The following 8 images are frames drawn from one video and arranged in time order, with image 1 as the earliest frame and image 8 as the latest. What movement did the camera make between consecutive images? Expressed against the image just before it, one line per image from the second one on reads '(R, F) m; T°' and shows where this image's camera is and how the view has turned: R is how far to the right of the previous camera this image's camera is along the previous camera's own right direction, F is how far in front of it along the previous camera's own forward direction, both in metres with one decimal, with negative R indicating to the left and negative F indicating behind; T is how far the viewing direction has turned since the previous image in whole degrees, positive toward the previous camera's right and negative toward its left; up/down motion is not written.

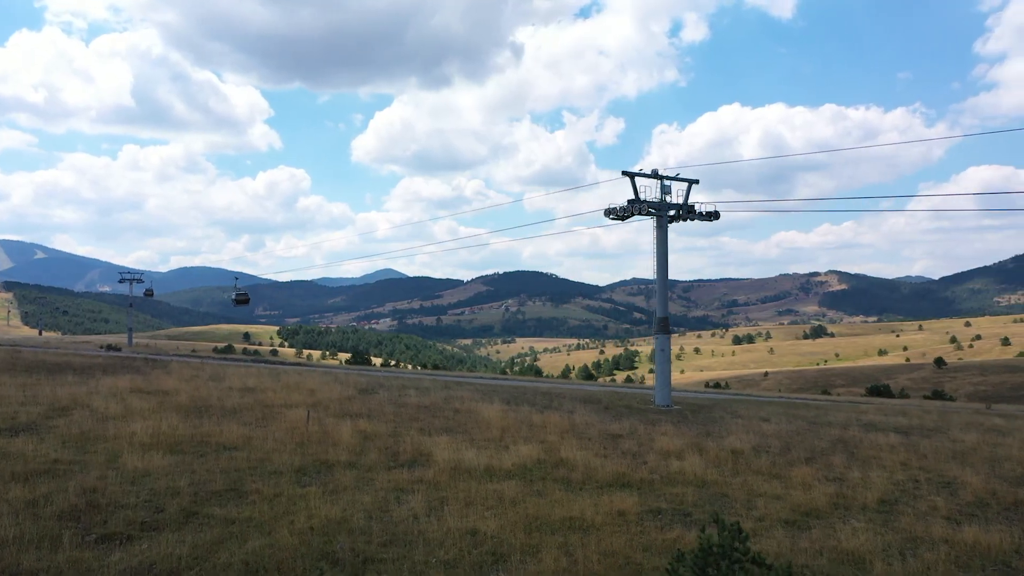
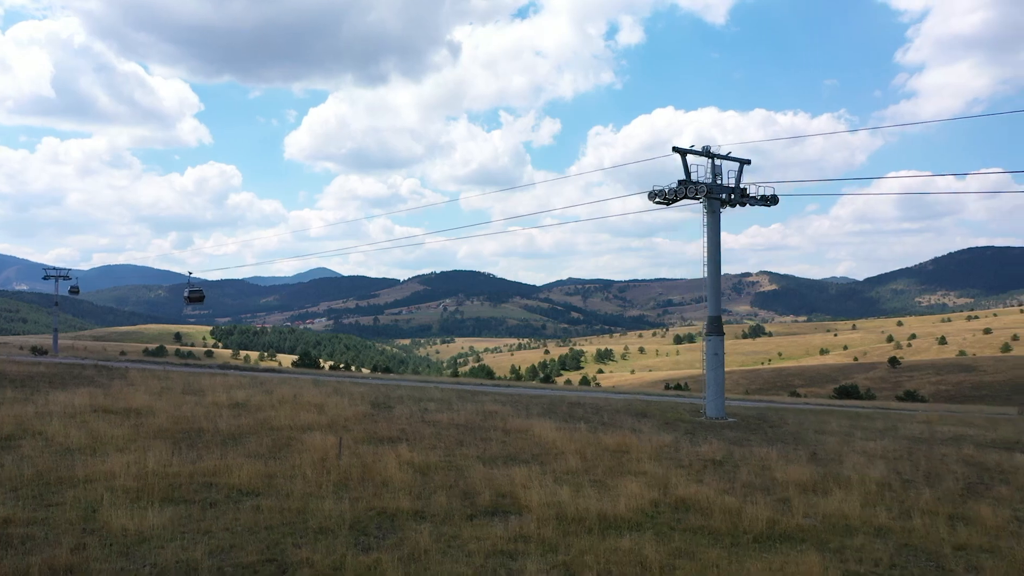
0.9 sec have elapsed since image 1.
(-4.1, +6.2) m; +4°
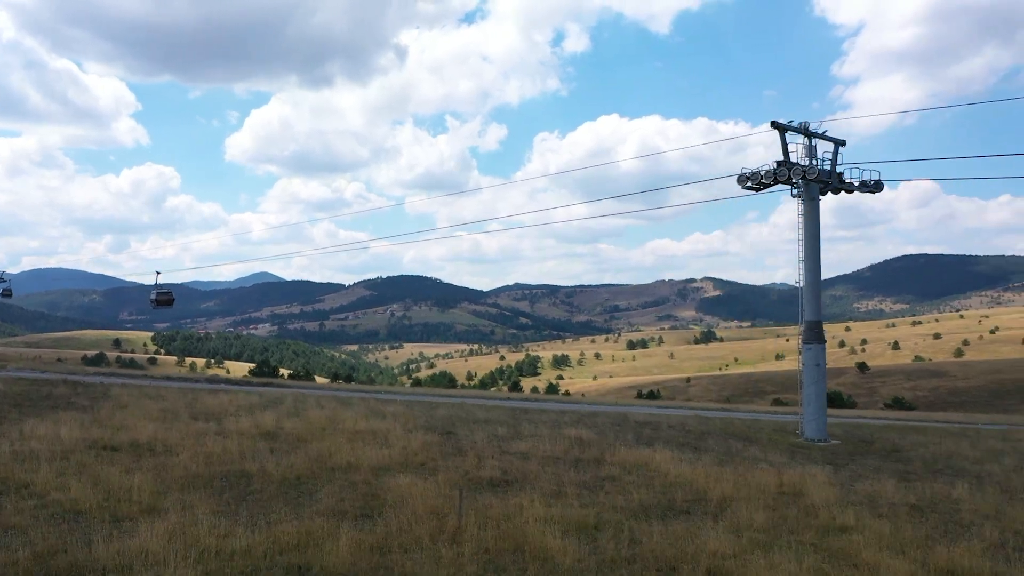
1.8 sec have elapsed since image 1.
(-4.5, +5.9) m; +4°
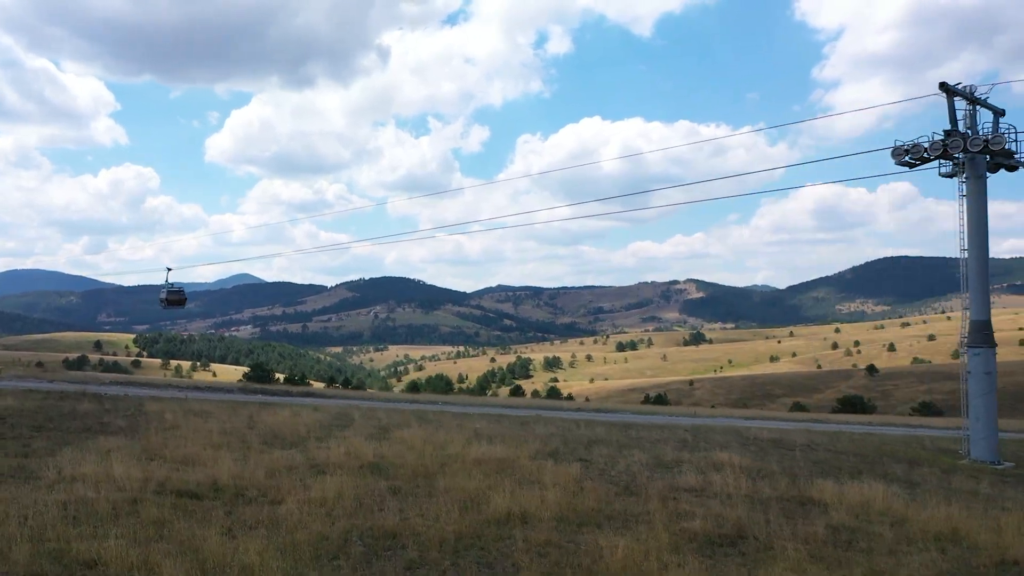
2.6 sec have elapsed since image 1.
(-4.1, +5.1) m; +1°
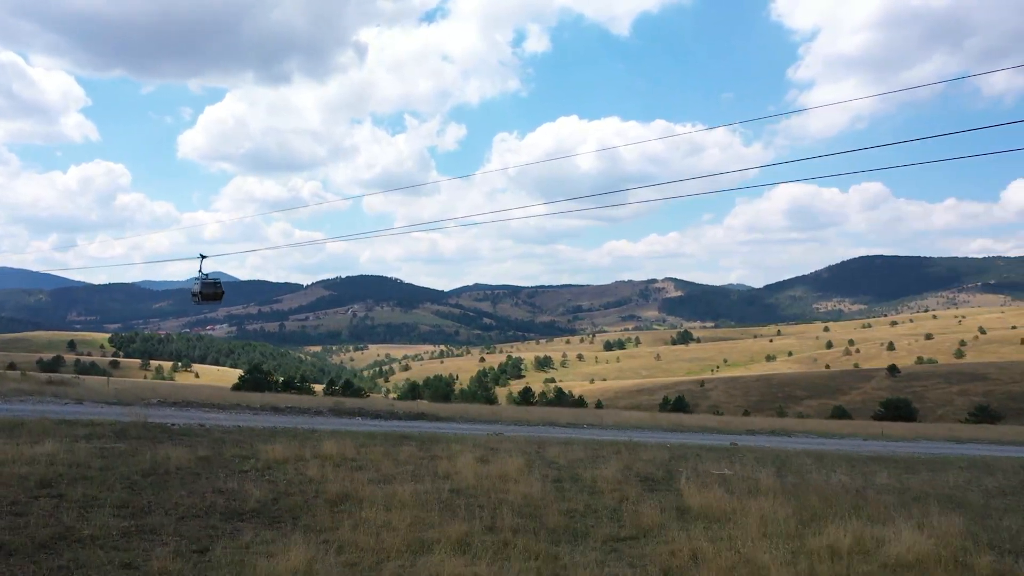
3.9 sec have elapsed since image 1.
(-6.5, +8.6) m; +2°
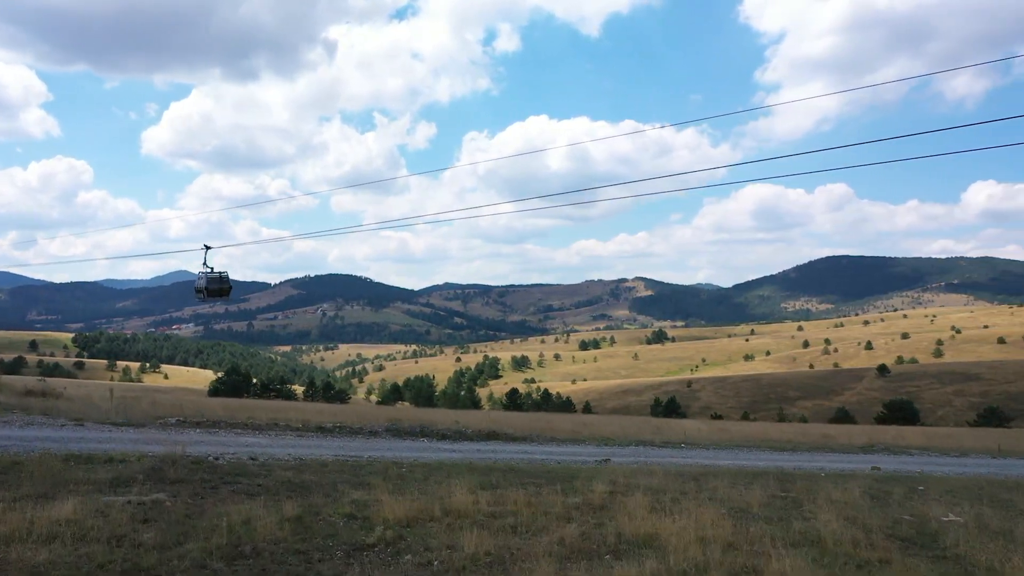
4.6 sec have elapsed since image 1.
(-3.3, +4.6) m; +2°
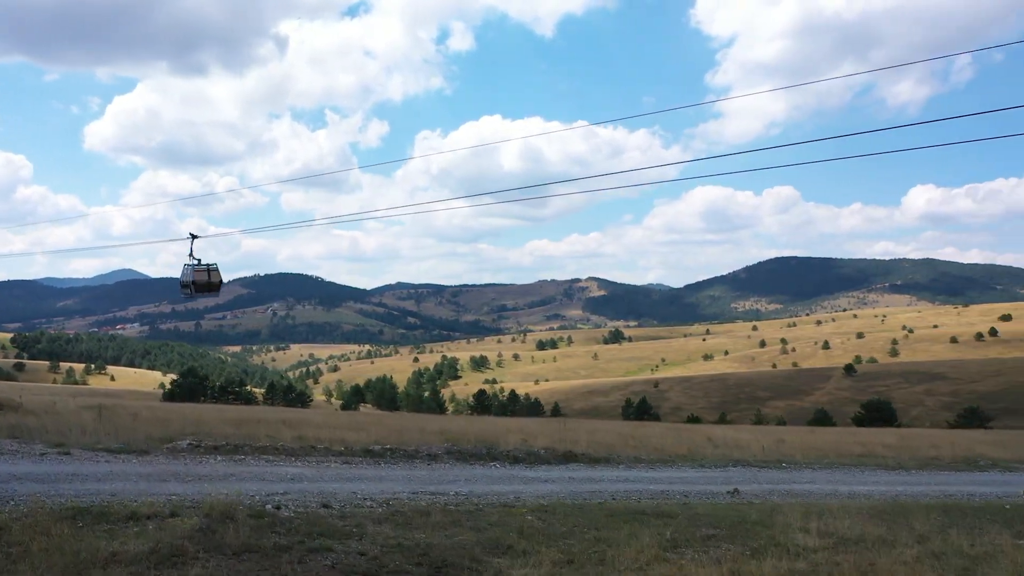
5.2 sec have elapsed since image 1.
(-2.9, +3.9) m; +3°
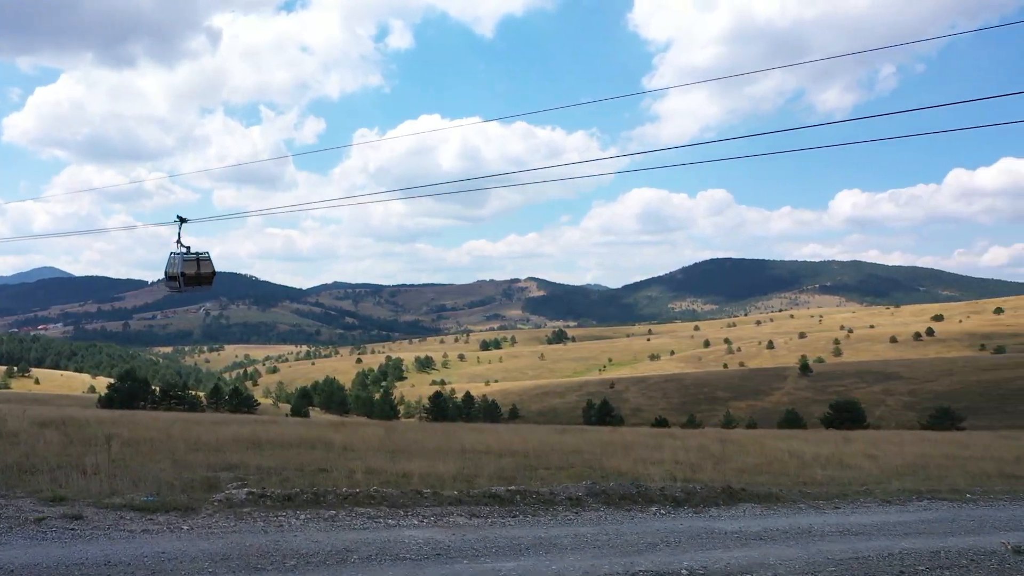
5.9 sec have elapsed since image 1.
(-3.5, +4.6) m; +4°
